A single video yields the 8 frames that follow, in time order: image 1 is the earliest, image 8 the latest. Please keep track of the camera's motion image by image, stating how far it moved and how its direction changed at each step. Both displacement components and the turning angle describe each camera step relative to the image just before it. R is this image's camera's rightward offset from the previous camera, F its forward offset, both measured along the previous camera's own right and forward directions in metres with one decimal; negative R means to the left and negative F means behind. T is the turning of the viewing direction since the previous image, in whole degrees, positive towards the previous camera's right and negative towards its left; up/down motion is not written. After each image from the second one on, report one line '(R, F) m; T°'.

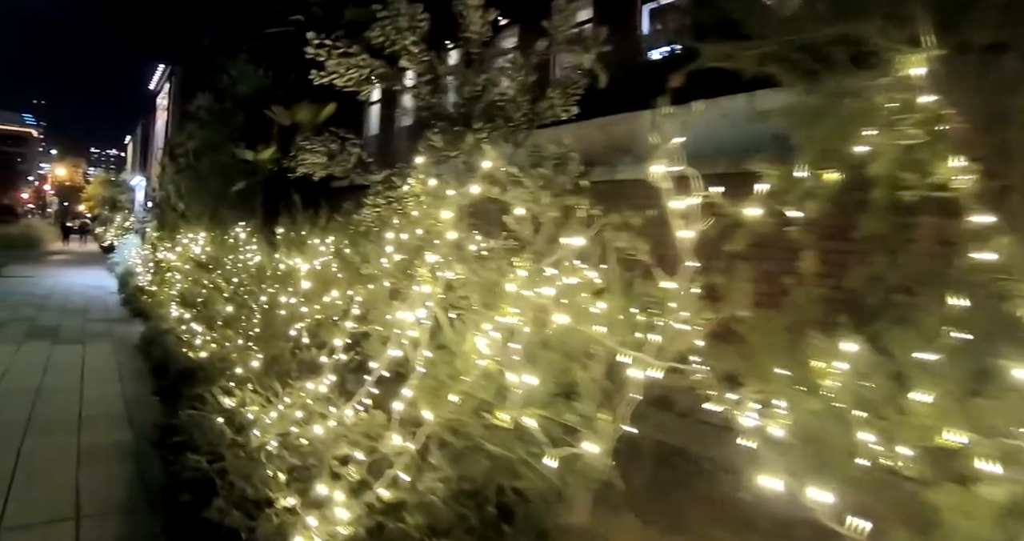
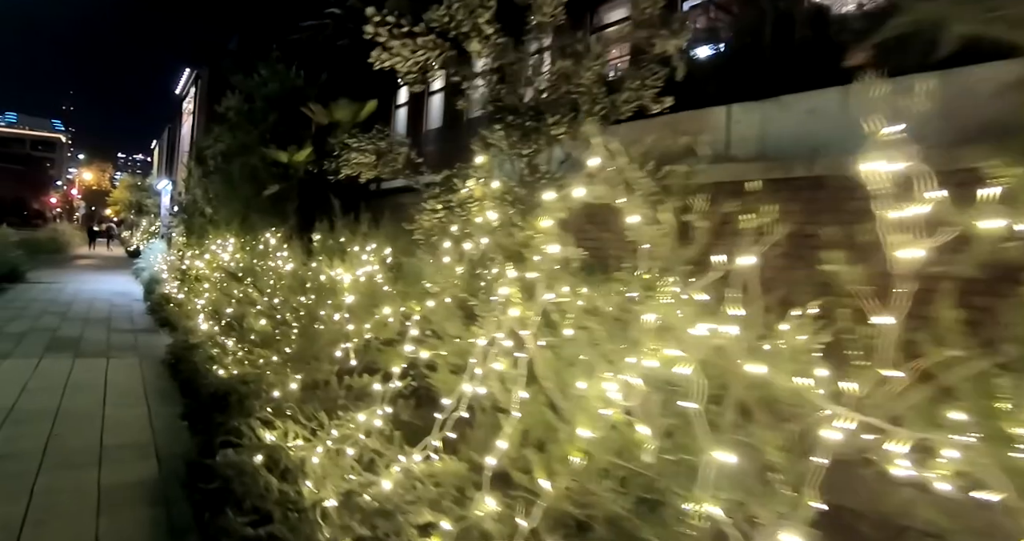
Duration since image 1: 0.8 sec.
(-0.4, +0.6) m; -2°
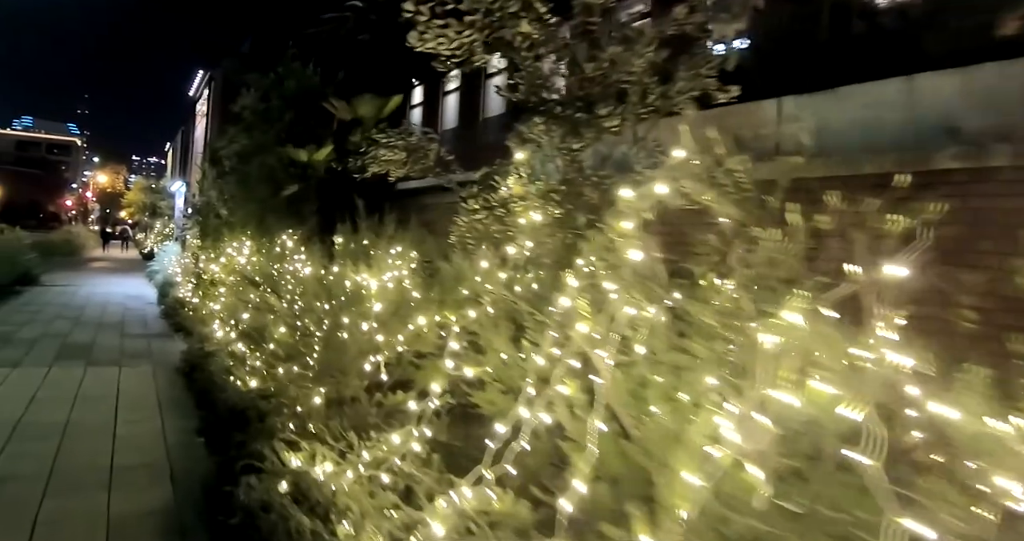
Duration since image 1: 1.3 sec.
(-0.2, +0.4) m; -1°
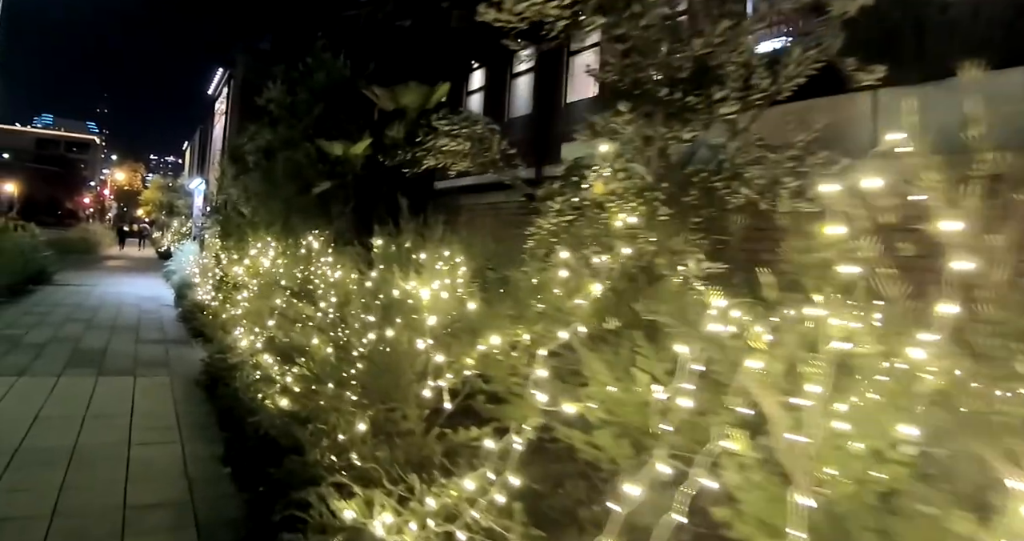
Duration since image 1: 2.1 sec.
(-0.4, +0.6) m; -1°
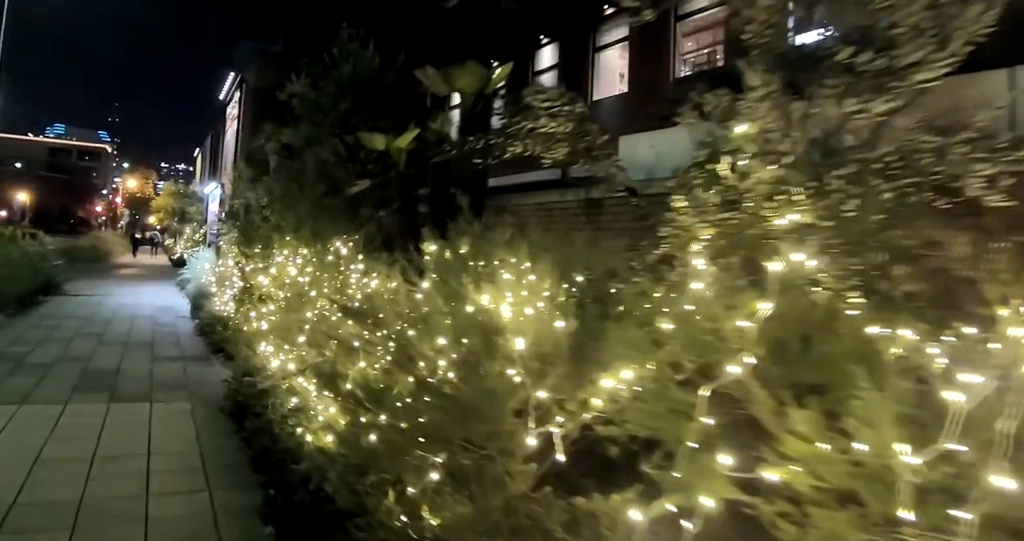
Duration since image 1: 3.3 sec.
(-0.5, +0.8) m; -1°
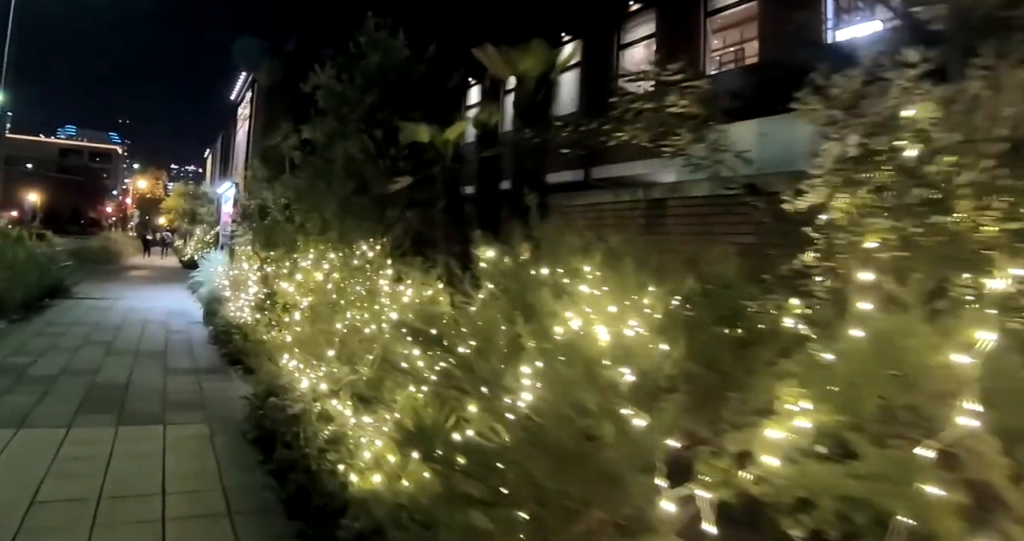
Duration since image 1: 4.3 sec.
(-0.4, +0.6) m; -1°
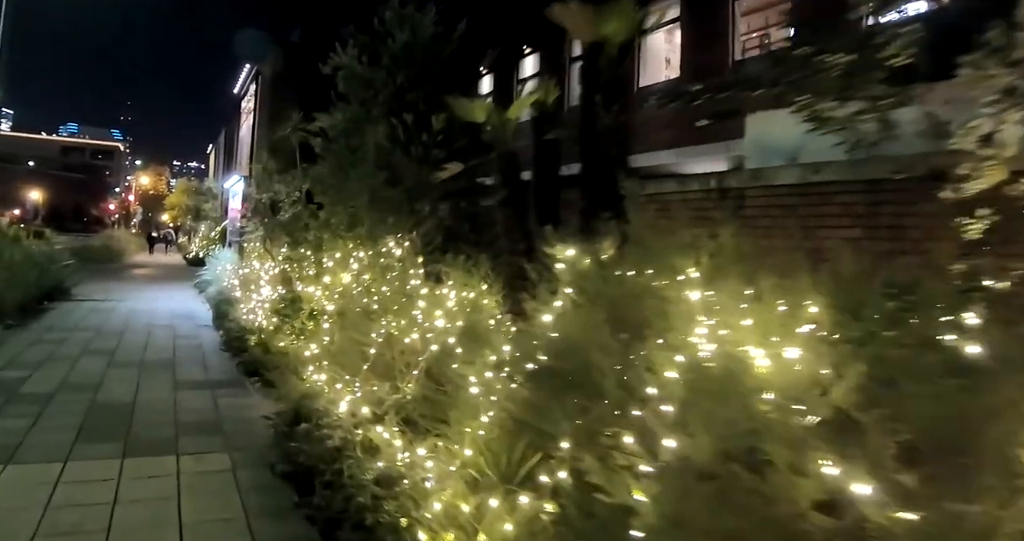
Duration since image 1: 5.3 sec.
(-0.4, +0.7) m; 0°
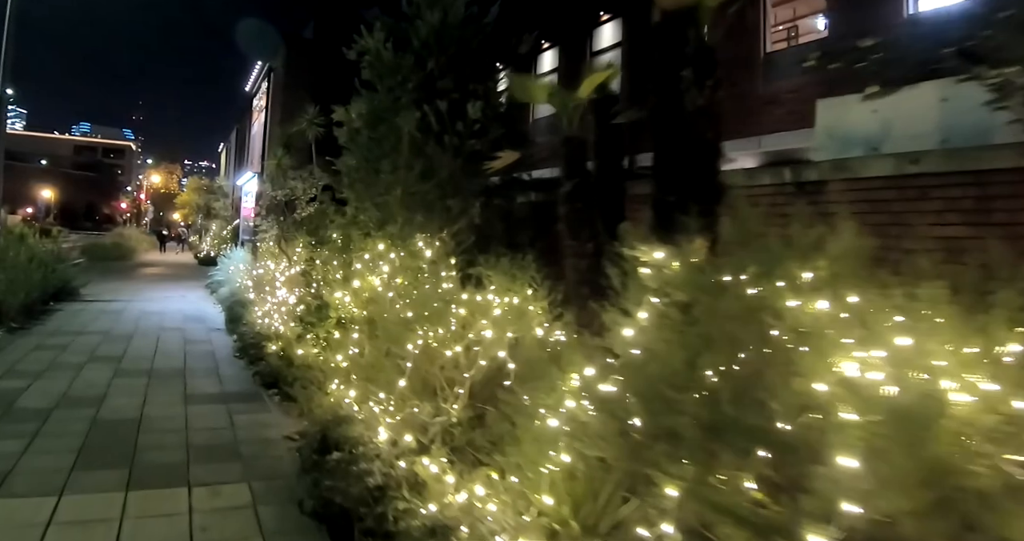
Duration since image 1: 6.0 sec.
(-0.3, +0.5) m; -1°
